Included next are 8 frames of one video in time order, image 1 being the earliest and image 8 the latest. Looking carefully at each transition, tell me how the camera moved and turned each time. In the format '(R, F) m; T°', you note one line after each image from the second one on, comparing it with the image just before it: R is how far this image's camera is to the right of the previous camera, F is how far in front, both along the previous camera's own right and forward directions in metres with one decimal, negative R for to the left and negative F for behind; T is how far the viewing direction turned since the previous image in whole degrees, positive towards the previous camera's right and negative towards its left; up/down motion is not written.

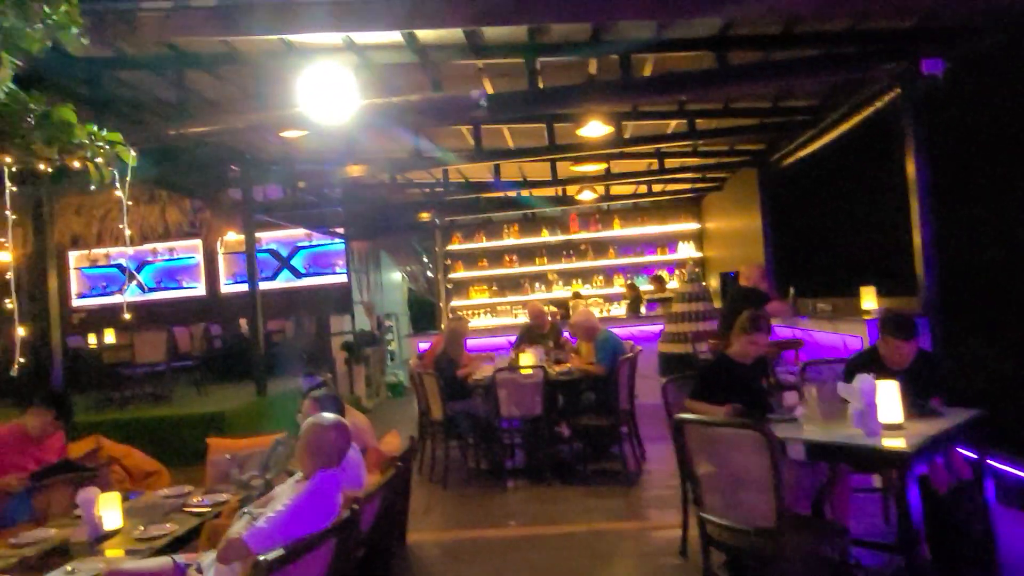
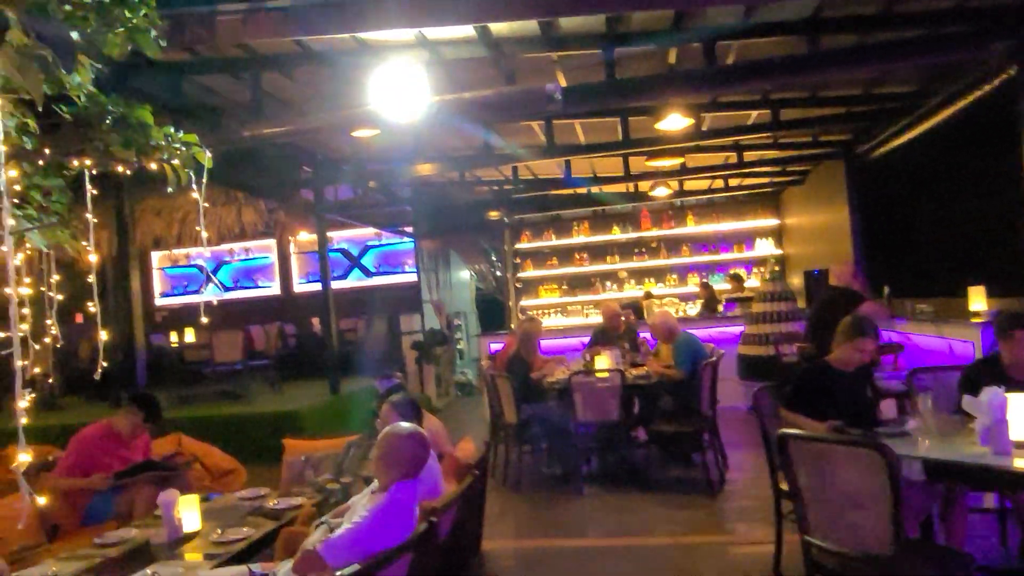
(-0.1, +0.2) m; -5°
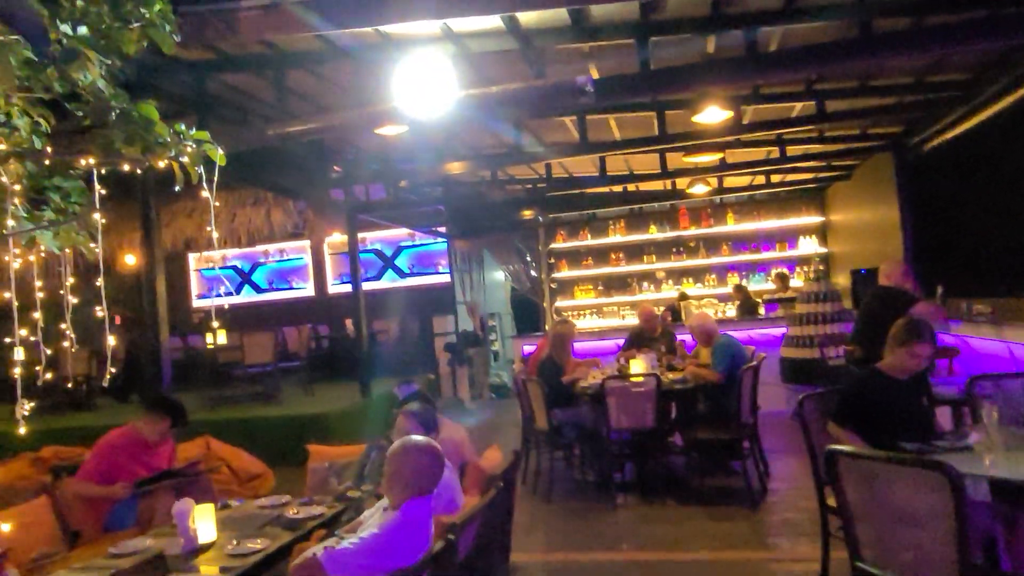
(0.0, +0.2) m; -3°
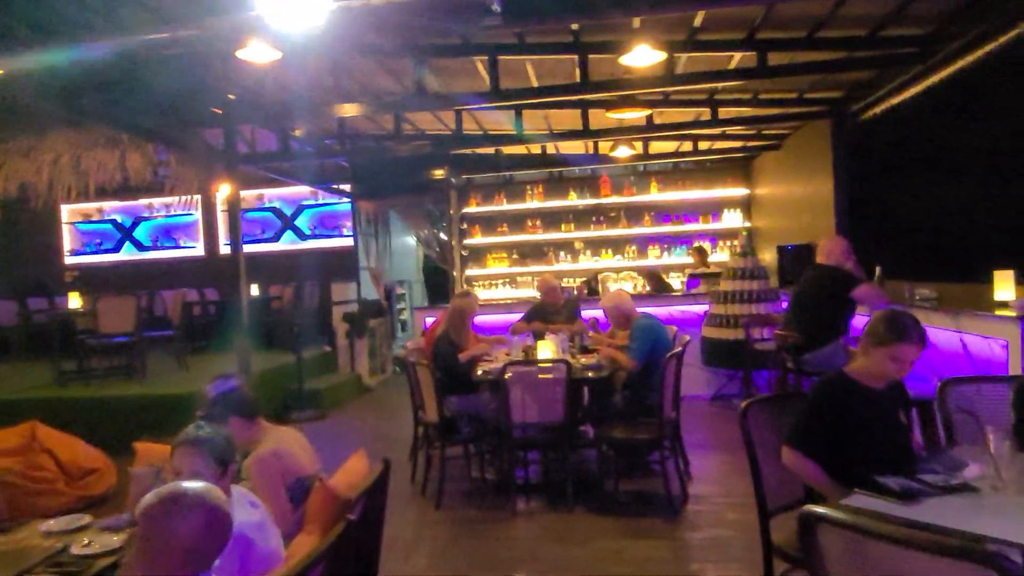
(+0.2, +0.8) m; +6°
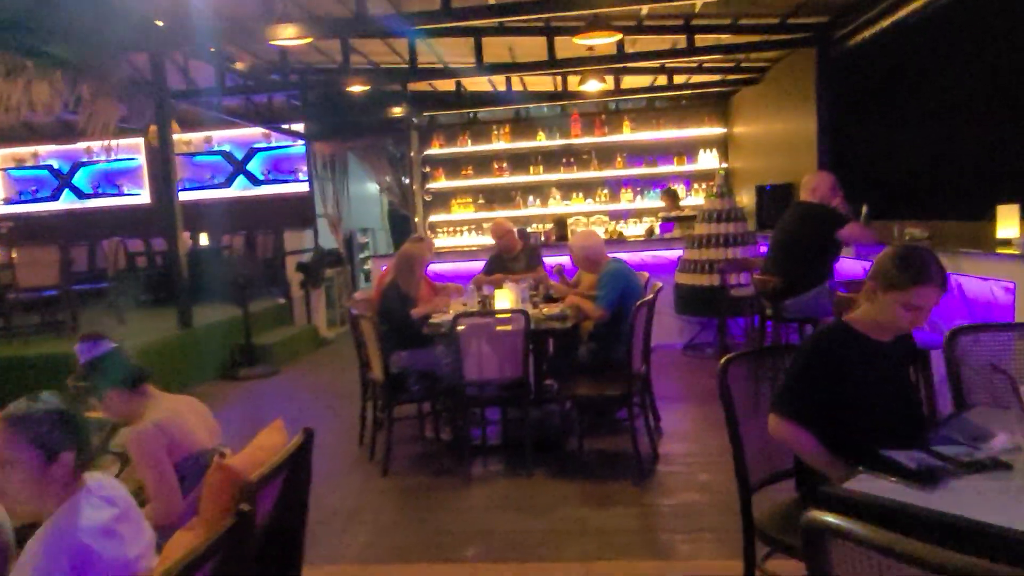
(+0.1, +0.5) m; +2°
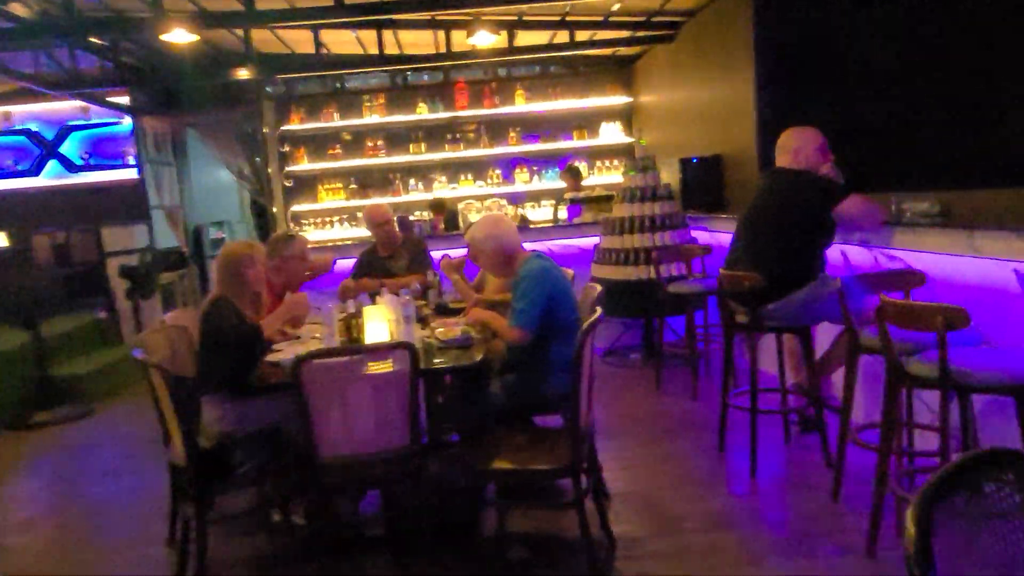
(0.0, +1.4) m; +9°
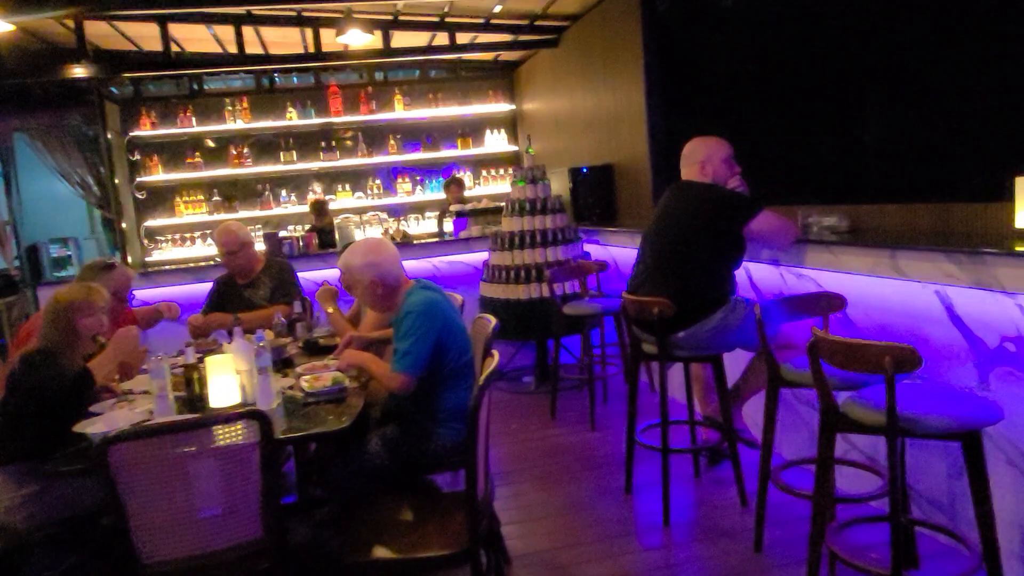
(0.0, +0.4) m; +9°
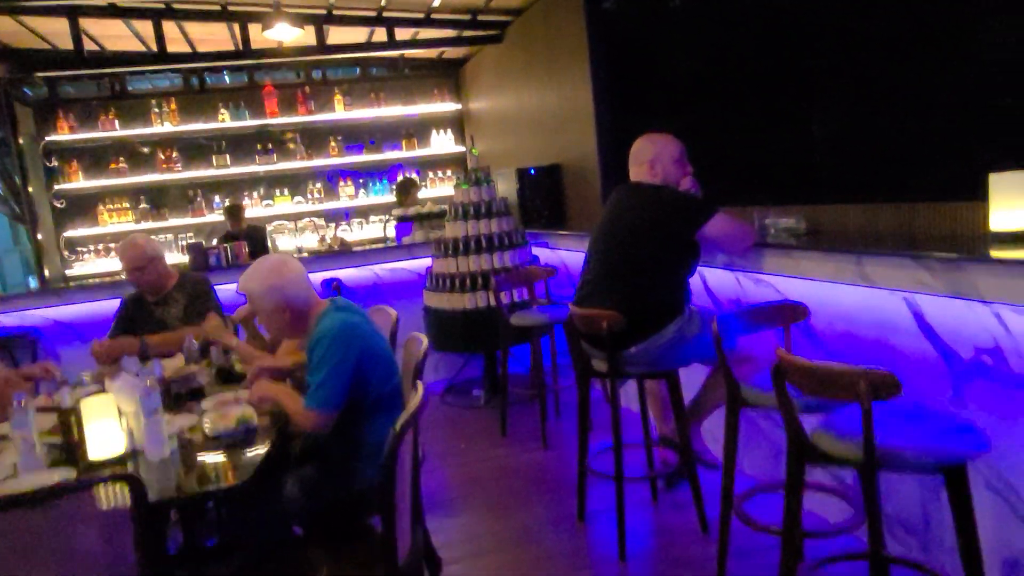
(+0.1, +0.3) m; +3°
